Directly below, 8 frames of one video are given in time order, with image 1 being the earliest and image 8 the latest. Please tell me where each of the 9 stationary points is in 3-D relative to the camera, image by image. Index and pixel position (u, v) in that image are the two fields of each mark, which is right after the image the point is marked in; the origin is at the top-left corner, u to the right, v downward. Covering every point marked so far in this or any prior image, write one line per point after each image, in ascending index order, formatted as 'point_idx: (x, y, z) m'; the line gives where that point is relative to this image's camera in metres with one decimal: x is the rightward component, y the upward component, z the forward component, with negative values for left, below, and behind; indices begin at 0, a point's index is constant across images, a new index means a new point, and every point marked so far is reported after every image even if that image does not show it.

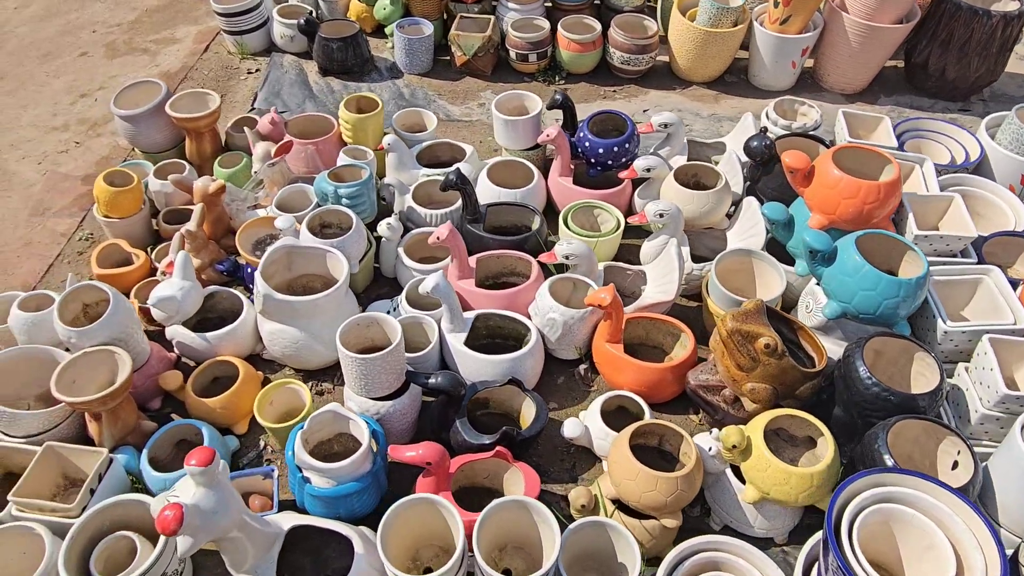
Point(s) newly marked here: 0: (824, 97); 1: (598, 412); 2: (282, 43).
0: (+1.4, +0.9, +3.4) m
1: (+0.2, -0.3, +2.1) m
2: (-1.1, +1.2, +3.5) m
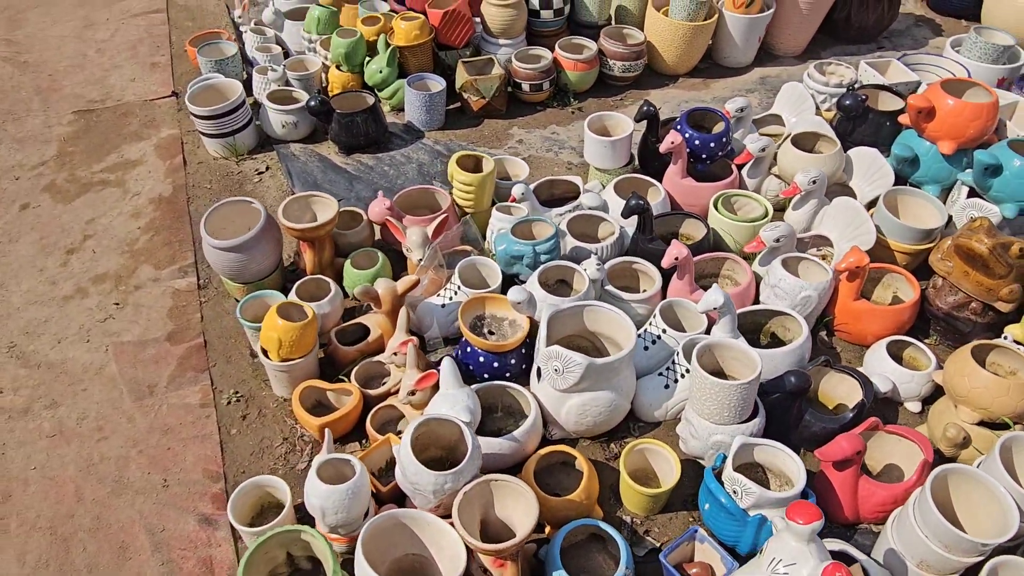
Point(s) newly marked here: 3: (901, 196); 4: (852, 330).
0: (+1.4, +1.2, +3.8) m
1: (+1.1, -0.2, +2.2) m
2: (-1.0, +0.7, +3.2) m
3: (+1.4, +0.3, +2.6) m
4: (+1.1, -0.1, +2.4) m
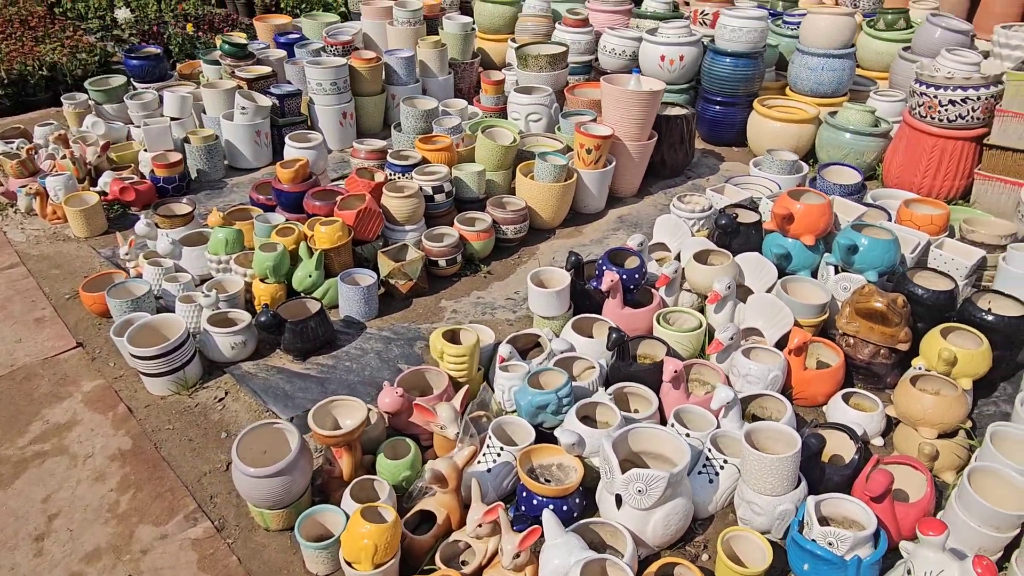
0: (+0.7, +0.5, +4.6) m
1: (+1.3, -0.5, +2.8) m
2: (-1.2, -0.3, +3.1) m
3: (+1.2, 0.0, +3.3) m
4: (+1.2, -0.4, +2.9) m
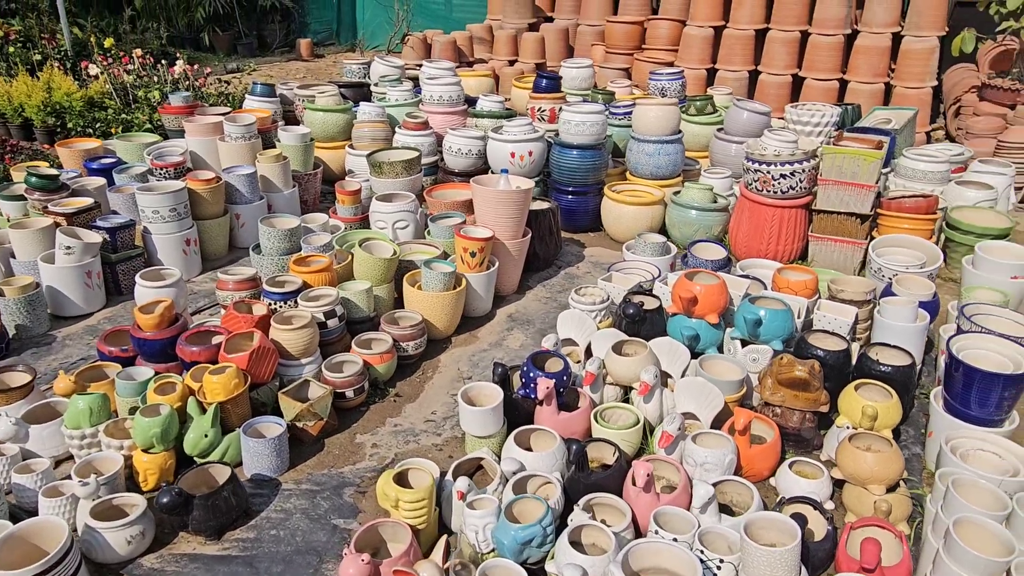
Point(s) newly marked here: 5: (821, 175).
0: (0.0, -0.1, +4.6) m
1: (+1.1, -0.7, +2.8) m
2: (-1.3, -0.9, +2.6) m
3: (+0.9, -0.3, +3.4) m
4: (+1.0, -0.7, +3.0) m
5: (+2.0, +0.7, +4.8) m
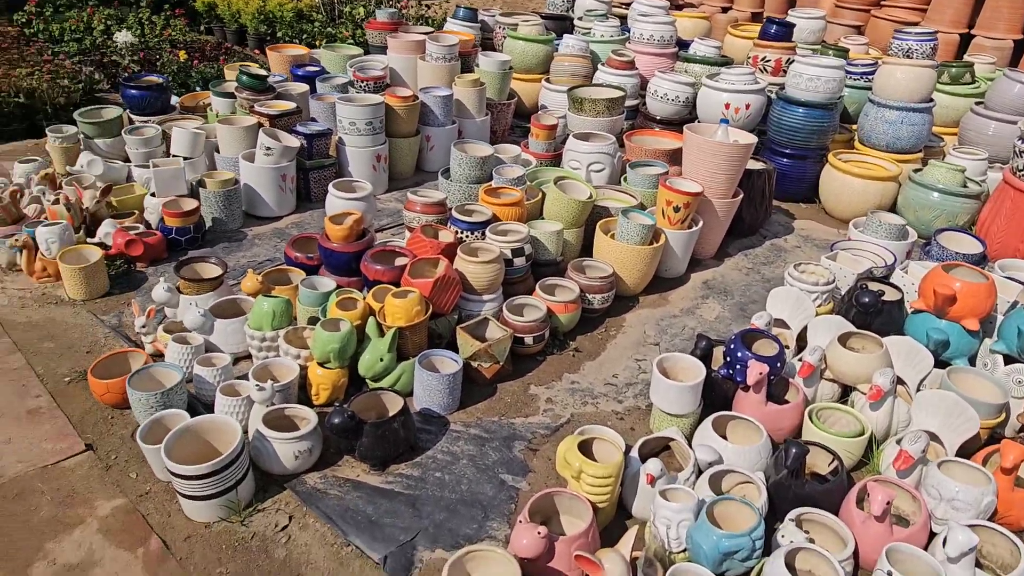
0: (+1.1, +0.1, +4.1) m
1: (+1.7, -0.8, +2.3) m
2: (-0.7, -0.6, +2.5) m
3: (+1.7, -0.3, +2.8) m
4: (+1.6, -0.8, +2.4) m
5: (+3.2, +0.6, +3.9) m
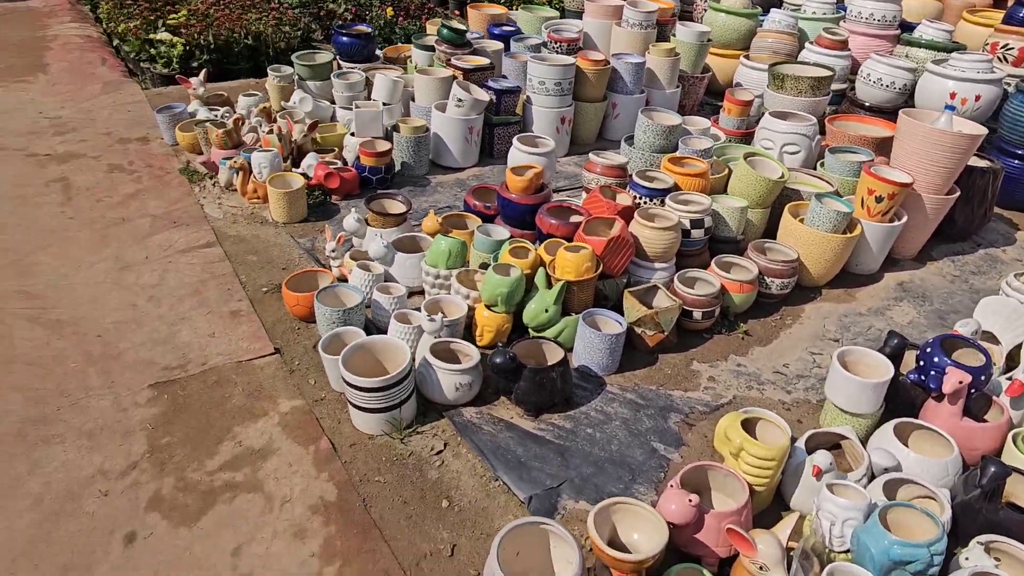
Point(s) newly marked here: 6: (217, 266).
0: (+2.0, +0.1, +3.7) m
1: (+2.1, -0.9, +1.8) m
2: (-0.2, -0.4, +2.5) m
3: (+2.2, -0.4, +2.4) m
4: (+2.0, -0.9, +2.0) m
5: (+4.0, +0.3, +3.0) m
6: (-1.4, +0.1, +3.4) m
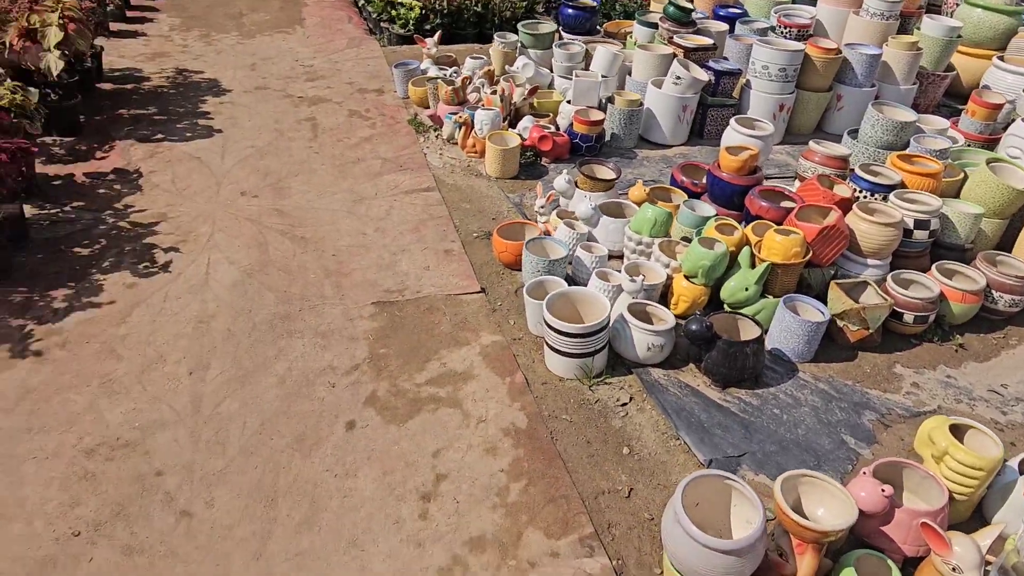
0: (+2.9, -0.1, +3.3) m
1: (+2.5, -1.1, +1.4) m
2: (+0.5, -0.2, +2.6) m
3: (+2.8, -0.7, +1.9) m
4: (+2.5, -1.0, +1.6) m
5: (+4.8, -0.2, +2.1) m
6: (-0.4, +0.4, +3.7) m
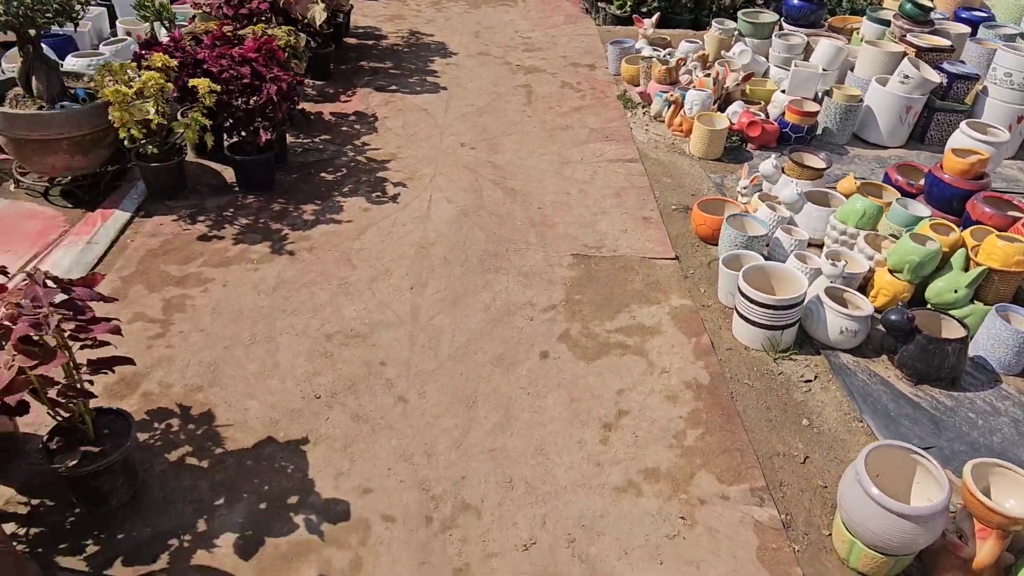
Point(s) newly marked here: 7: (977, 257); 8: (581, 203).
0: (+3.7, -0.4, +2.8) m
1: (+2.7, -1.3, +1.1) m
2: (+1.2, -0.2, +2.6) m
3: (+3.2, -0.9, +1.5) m
4: (+2.7, -1.3, +1.3) m
5: (+5.2, -0.8, +1.3) m
6: (+0.7, +0.6, +3.9) m
7: (+1.8, +0.1, +2.8) m
8: (+0.3, +0.4, +3.7) m
